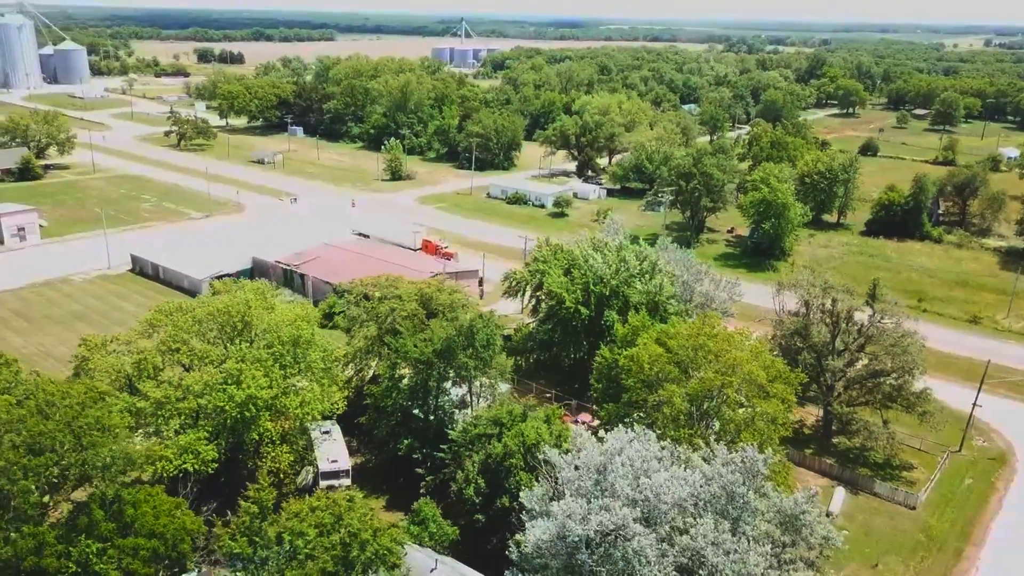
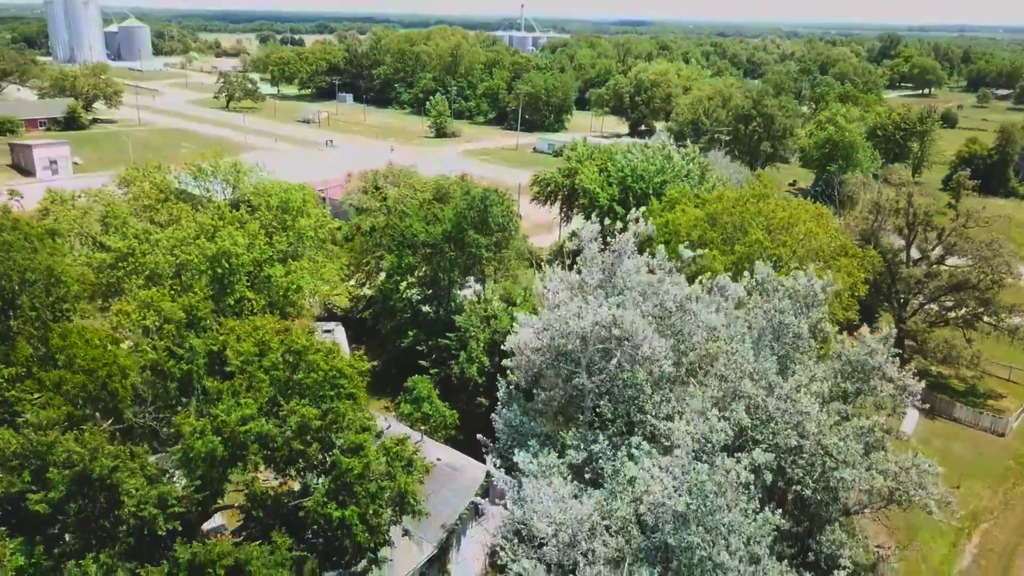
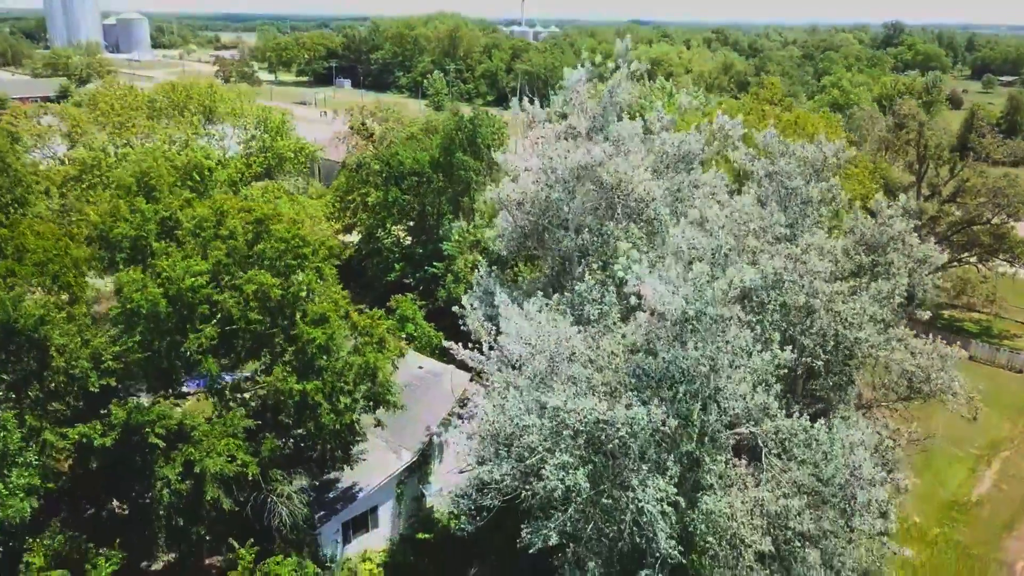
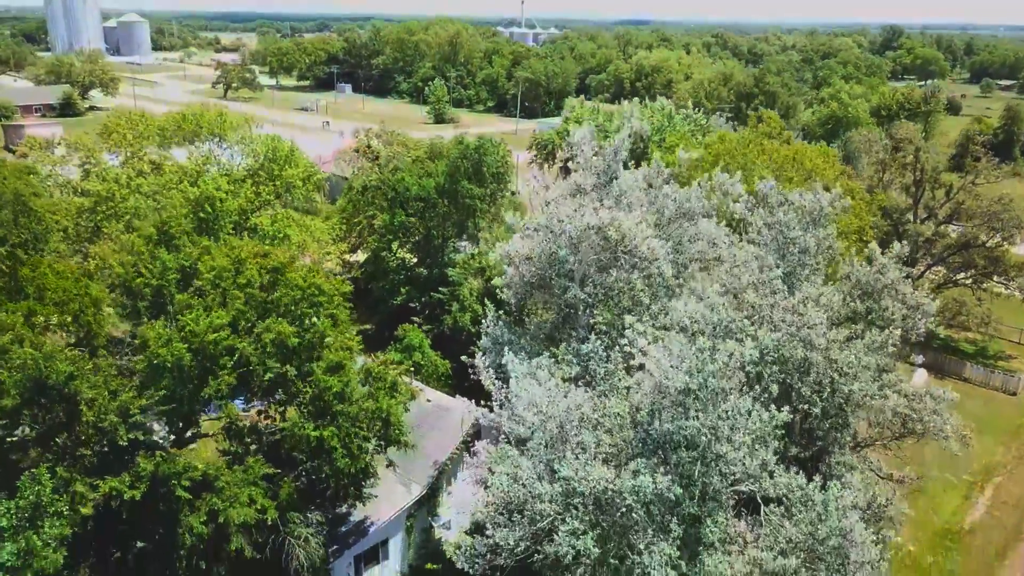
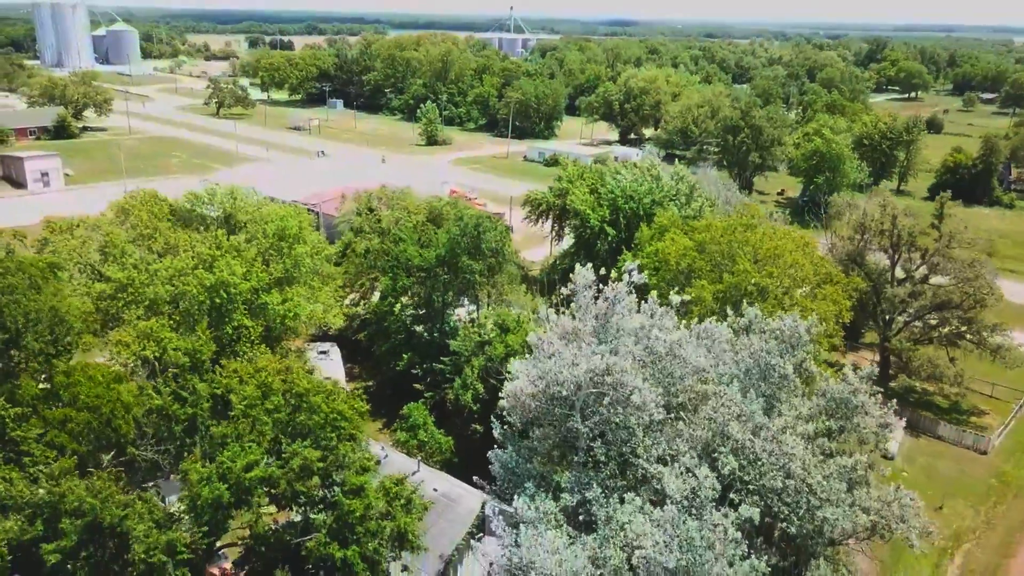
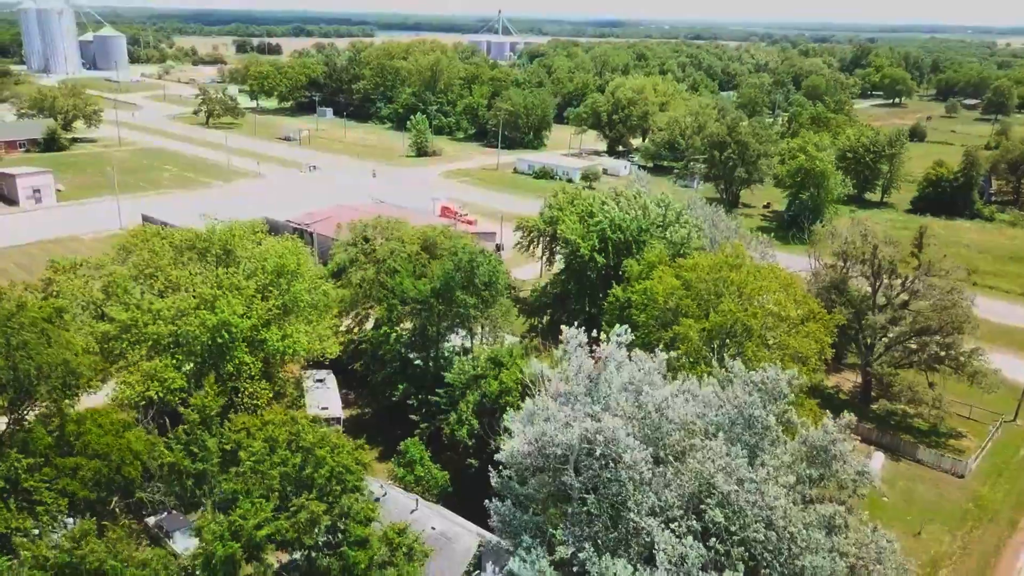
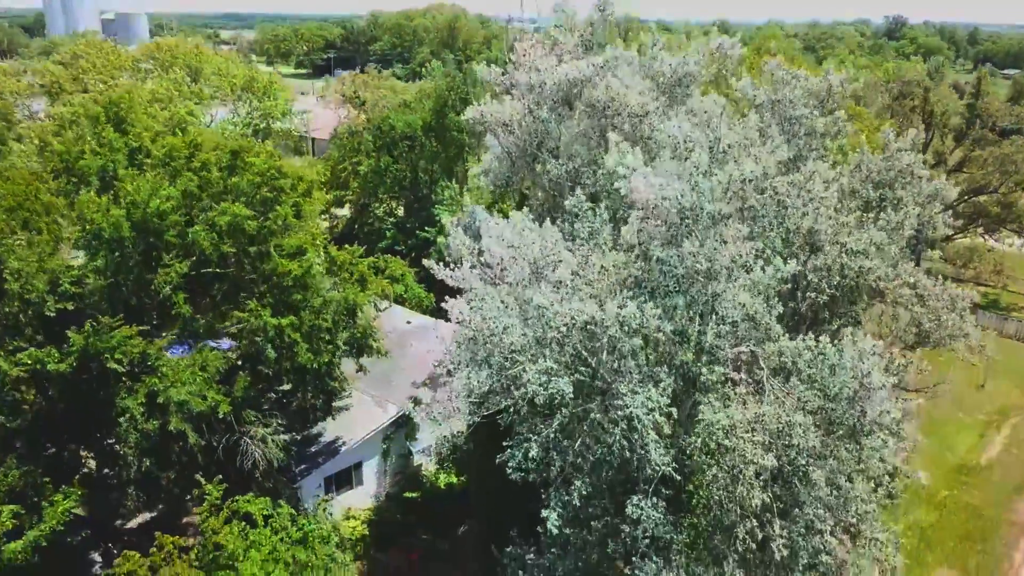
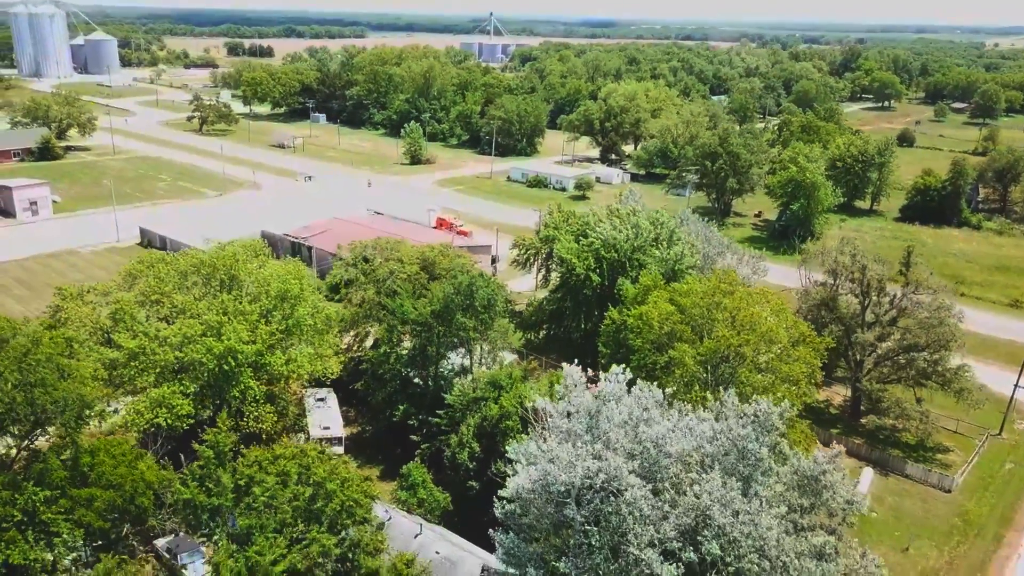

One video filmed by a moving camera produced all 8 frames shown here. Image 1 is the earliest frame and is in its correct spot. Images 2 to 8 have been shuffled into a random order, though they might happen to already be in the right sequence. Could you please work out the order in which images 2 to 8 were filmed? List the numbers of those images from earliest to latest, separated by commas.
8, 6, 5, 2, 4, 3, 7
